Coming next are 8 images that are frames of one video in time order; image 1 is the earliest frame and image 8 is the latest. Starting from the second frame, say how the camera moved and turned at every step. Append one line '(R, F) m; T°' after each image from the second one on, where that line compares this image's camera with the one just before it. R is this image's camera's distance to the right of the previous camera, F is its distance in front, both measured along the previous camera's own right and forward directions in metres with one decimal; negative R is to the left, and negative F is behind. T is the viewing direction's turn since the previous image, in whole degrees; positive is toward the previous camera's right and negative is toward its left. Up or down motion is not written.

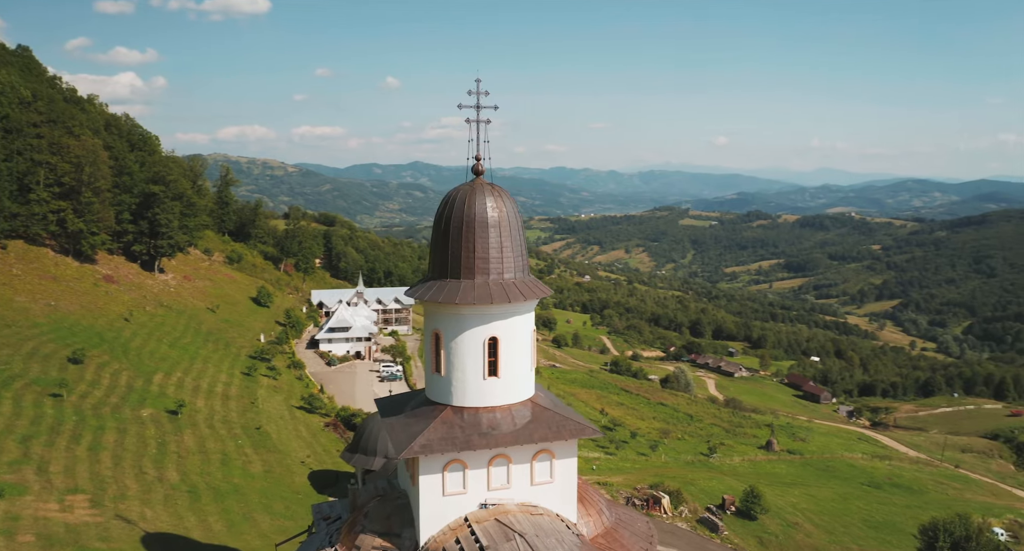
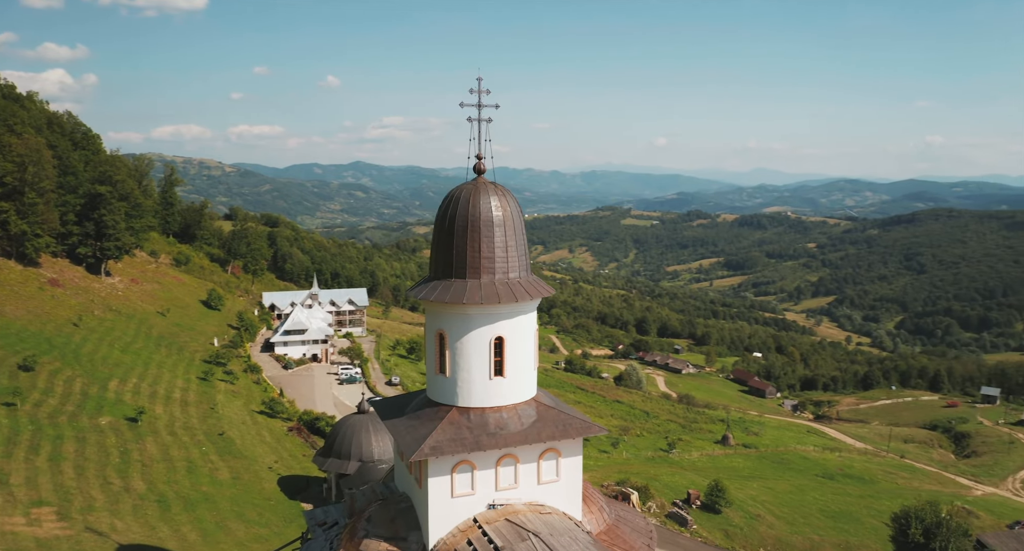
(-1.0, +0.1) m; +4°
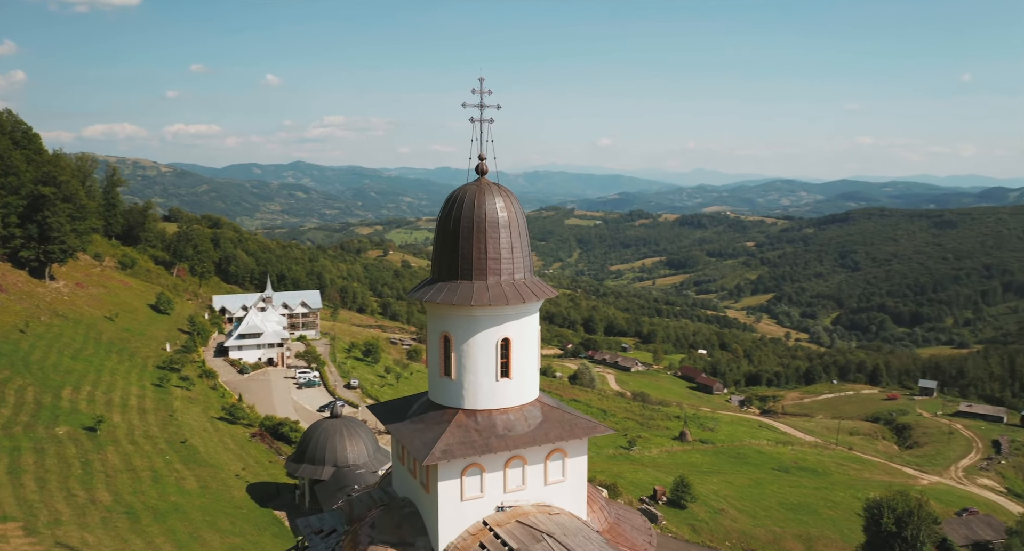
(-1.0, +0.1) m; +4°
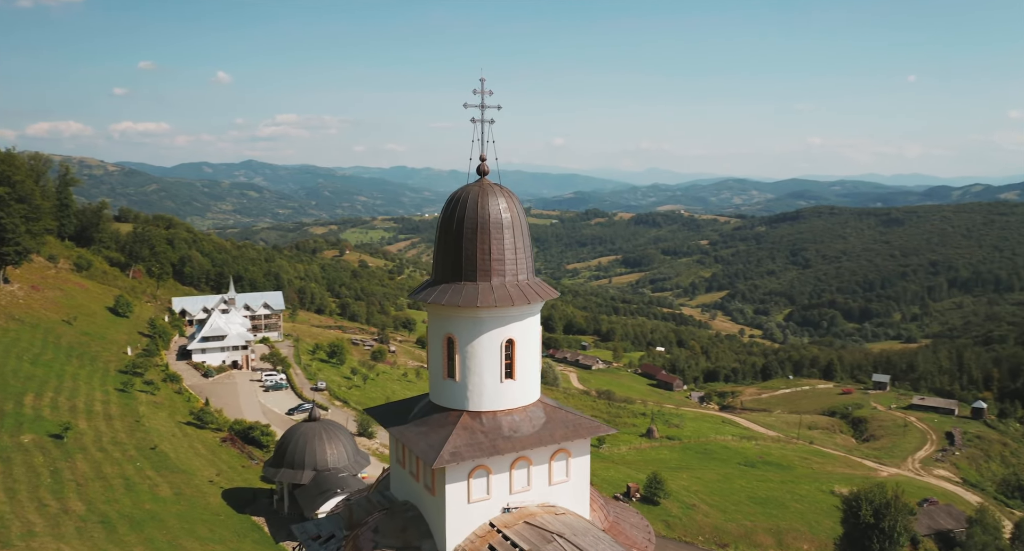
(-0.7, 0.0) m; +3°
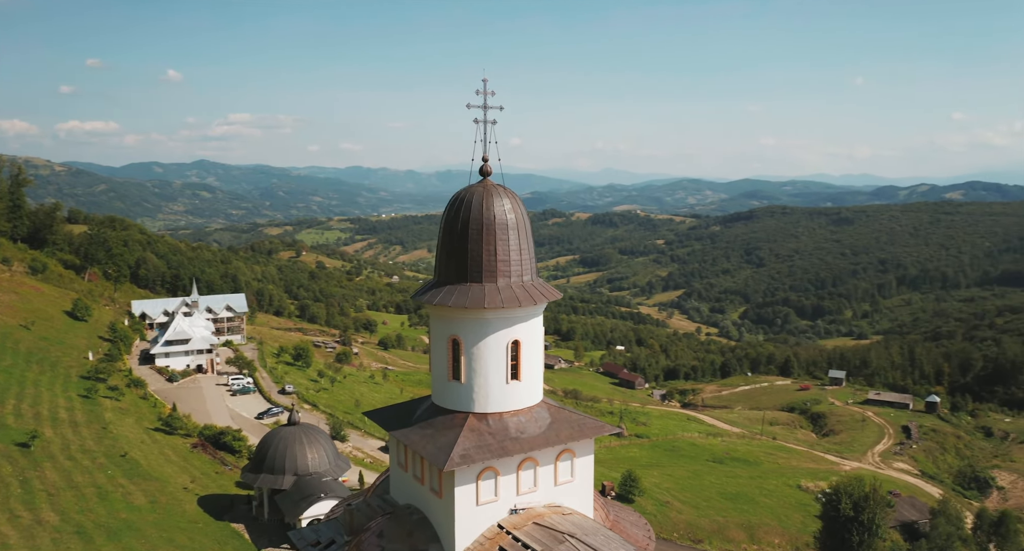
(-0.7, 0.0) m; +3°
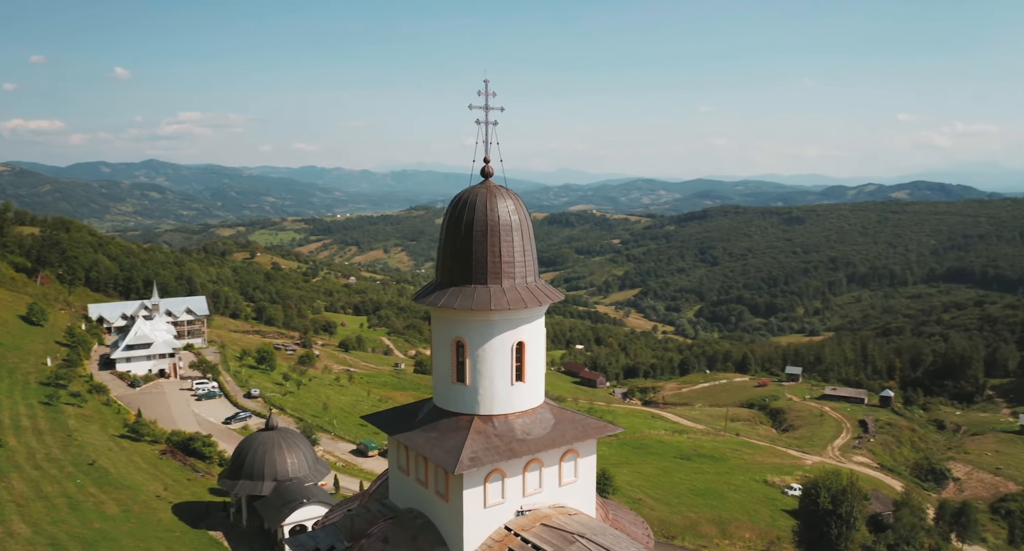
(-0.7, 0.0) m; +3°
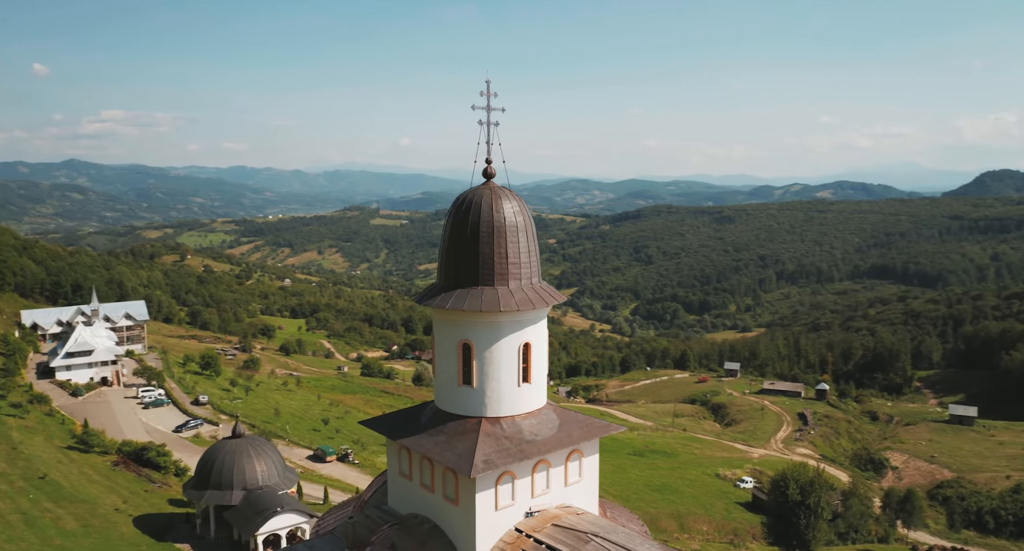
(-1.1, 0.0) m; +4°
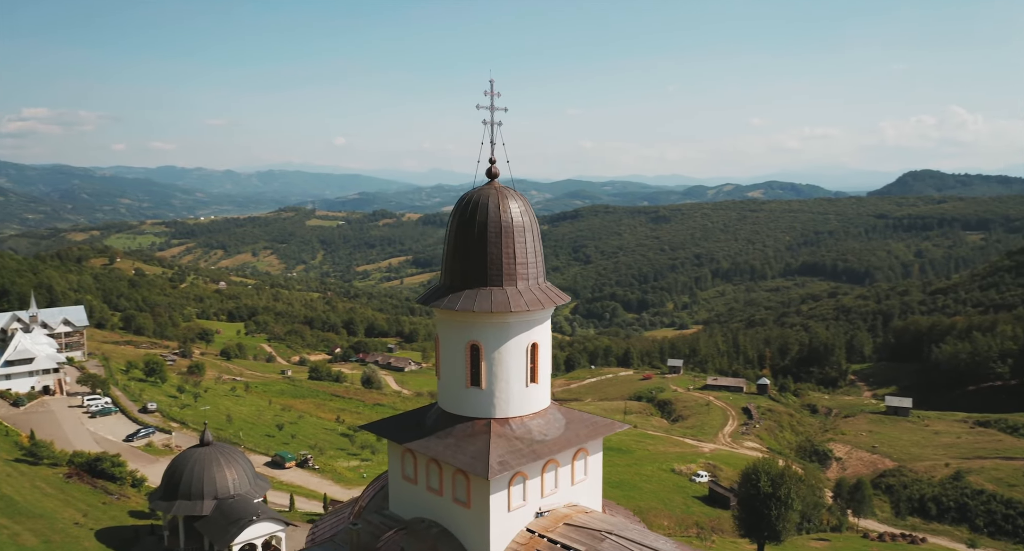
(-1.1, 0.0) m; +4°
